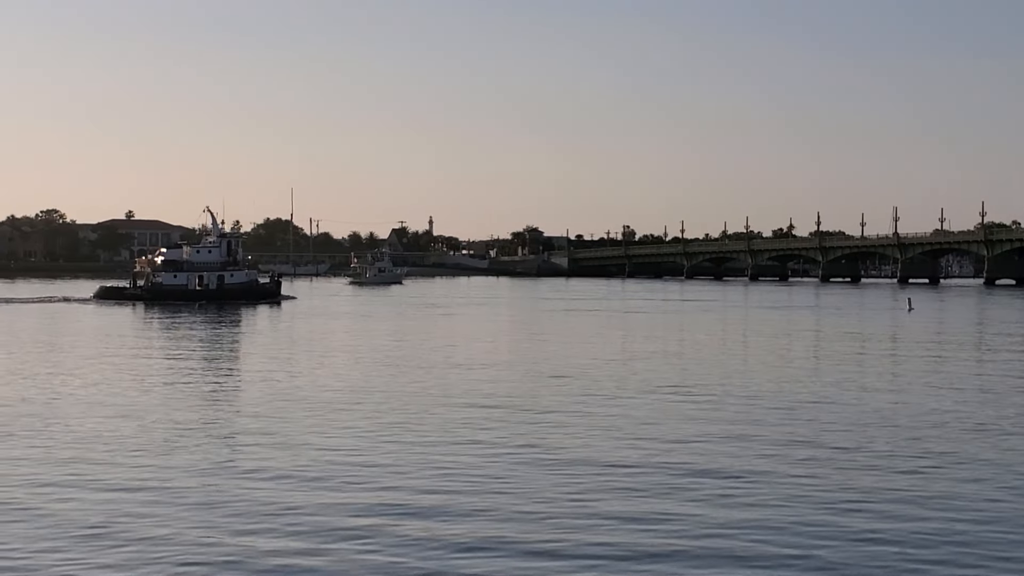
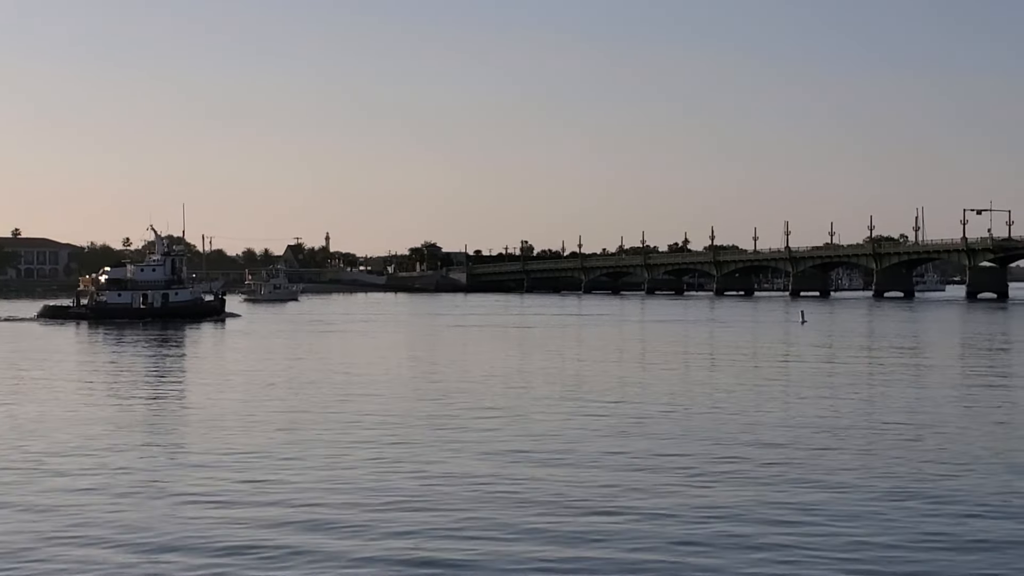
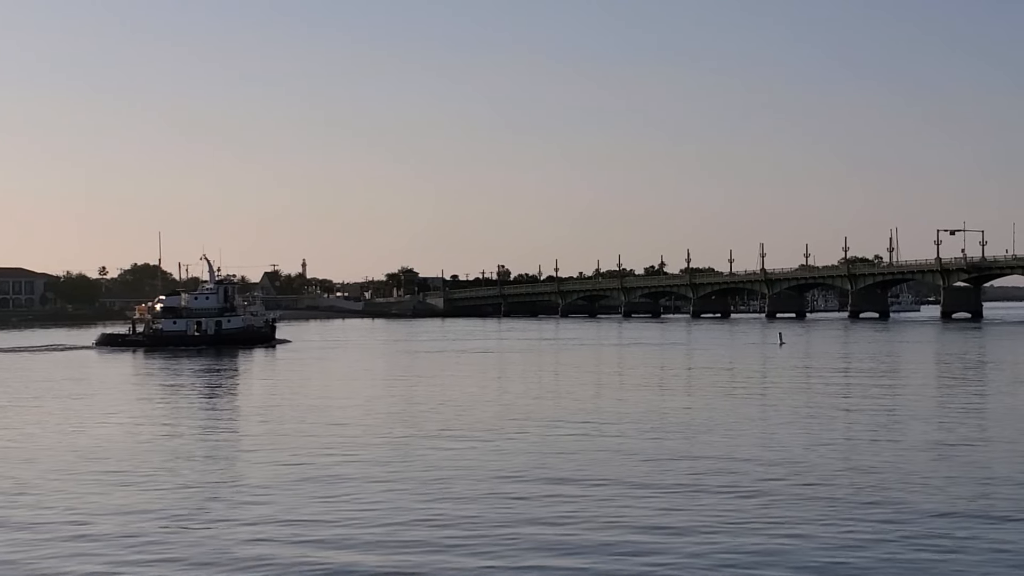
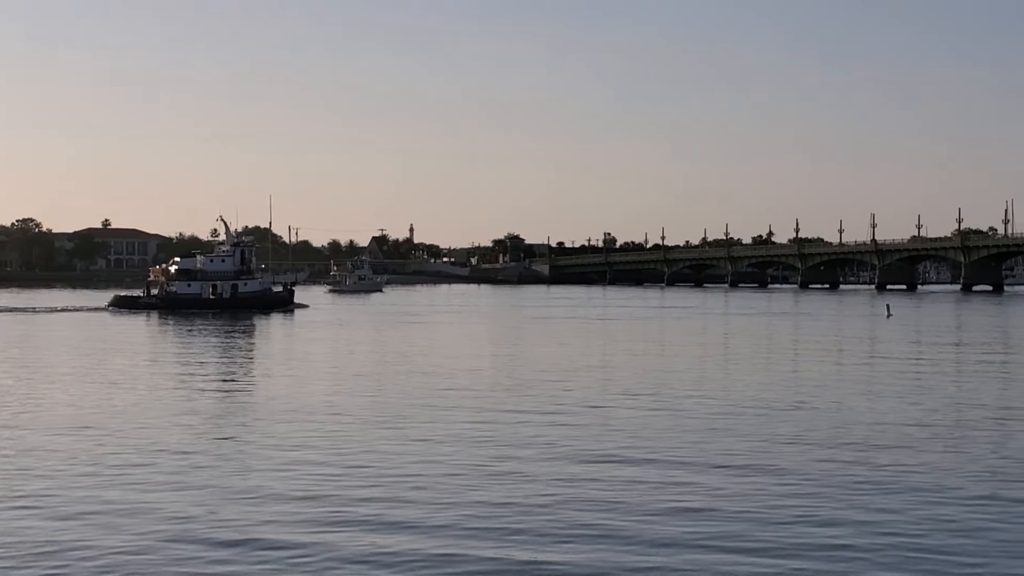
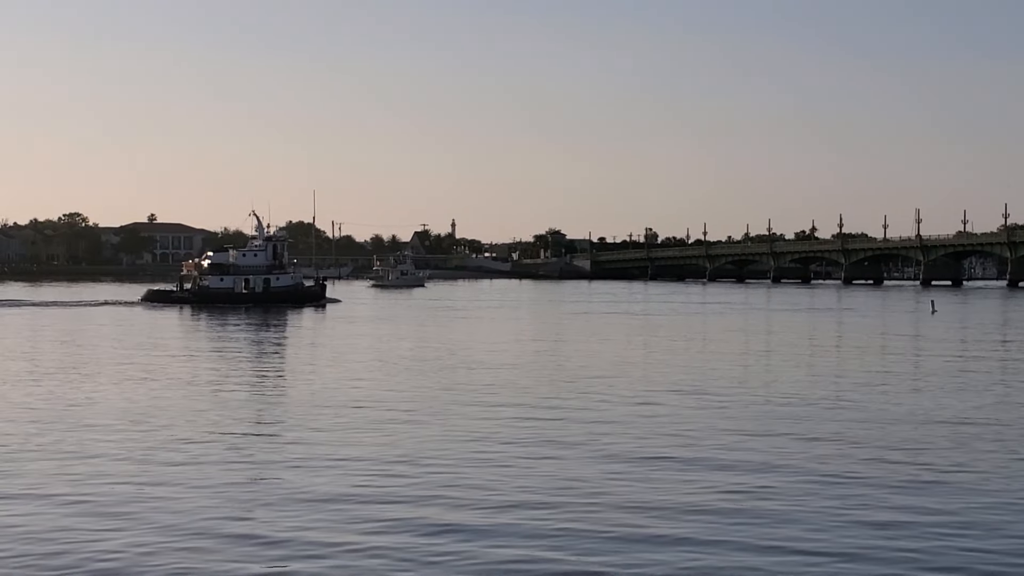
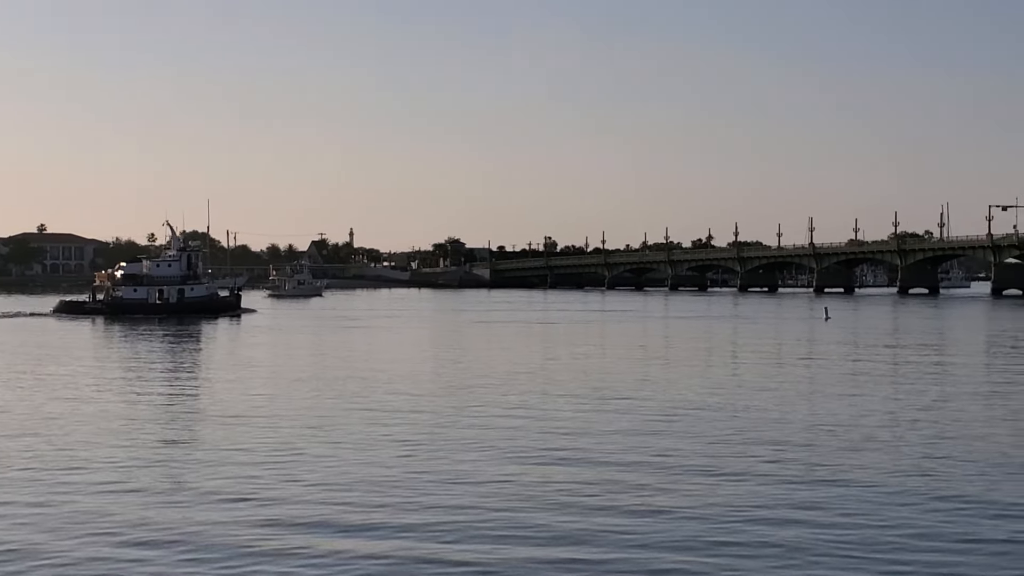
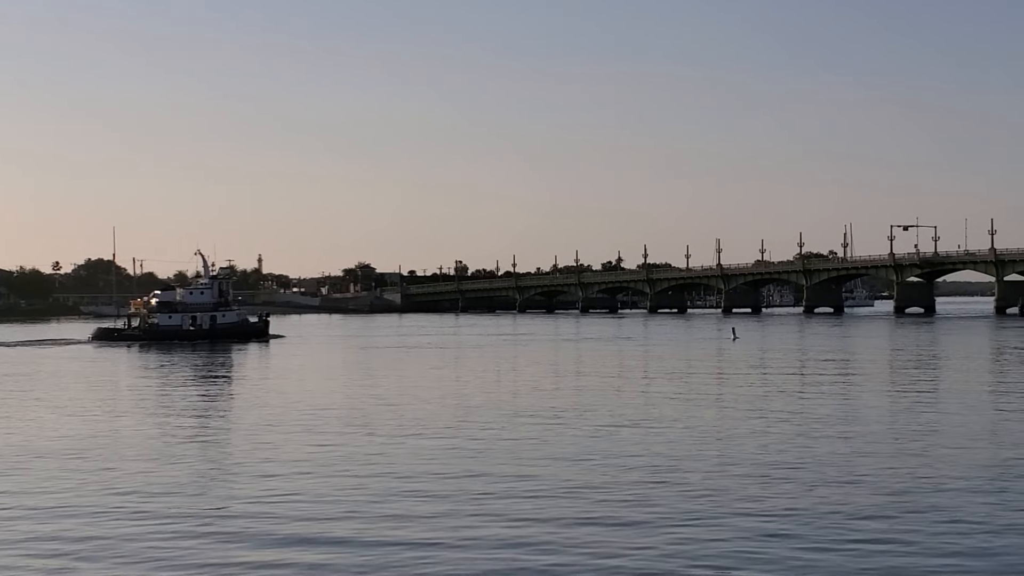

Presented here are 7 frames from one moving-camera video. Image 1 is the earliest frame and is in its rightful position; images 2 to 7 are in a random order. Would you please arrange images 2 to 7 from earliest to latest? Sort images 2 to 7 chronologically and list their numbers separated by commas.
5, 4, 6, 2, 3, 7
